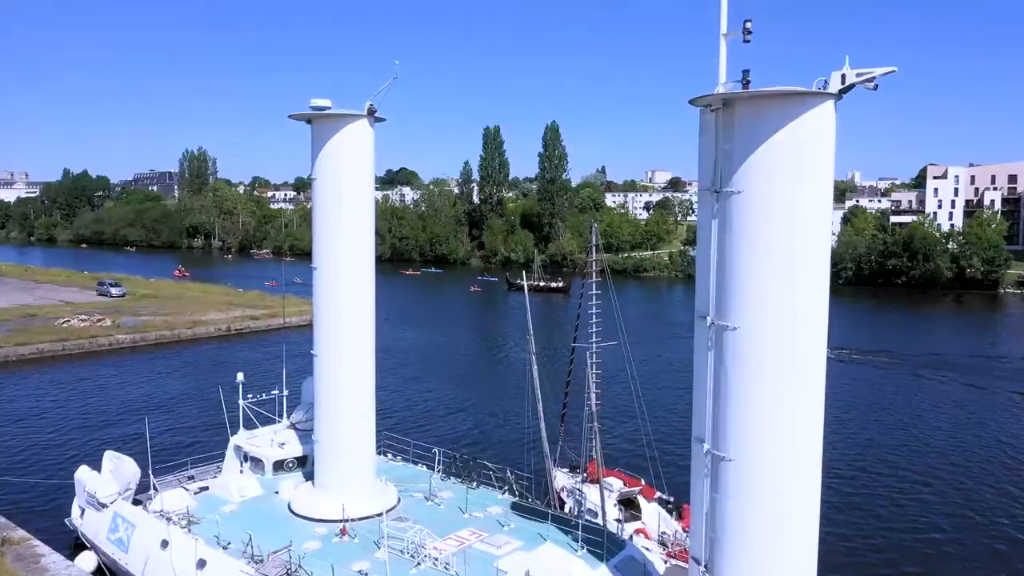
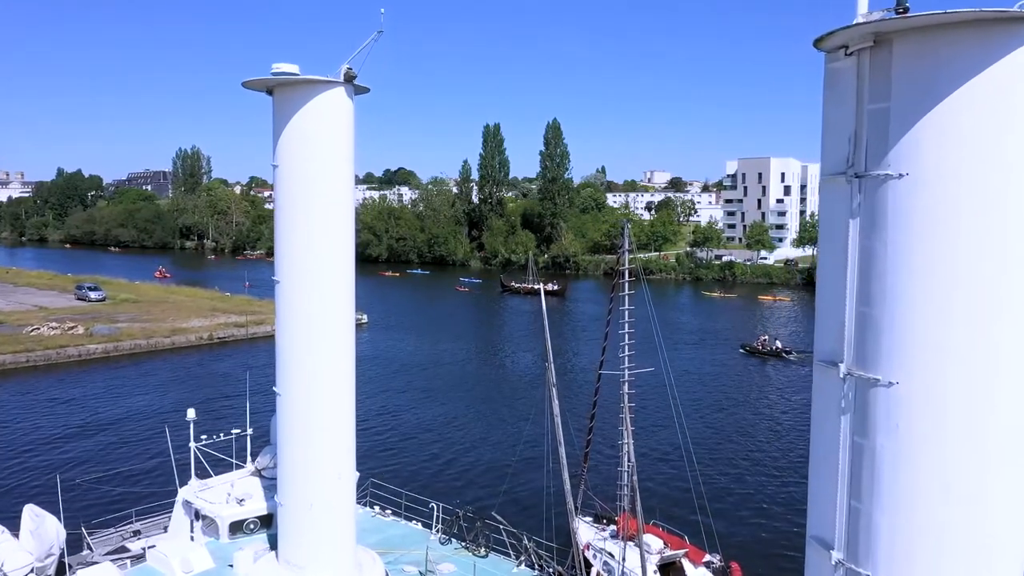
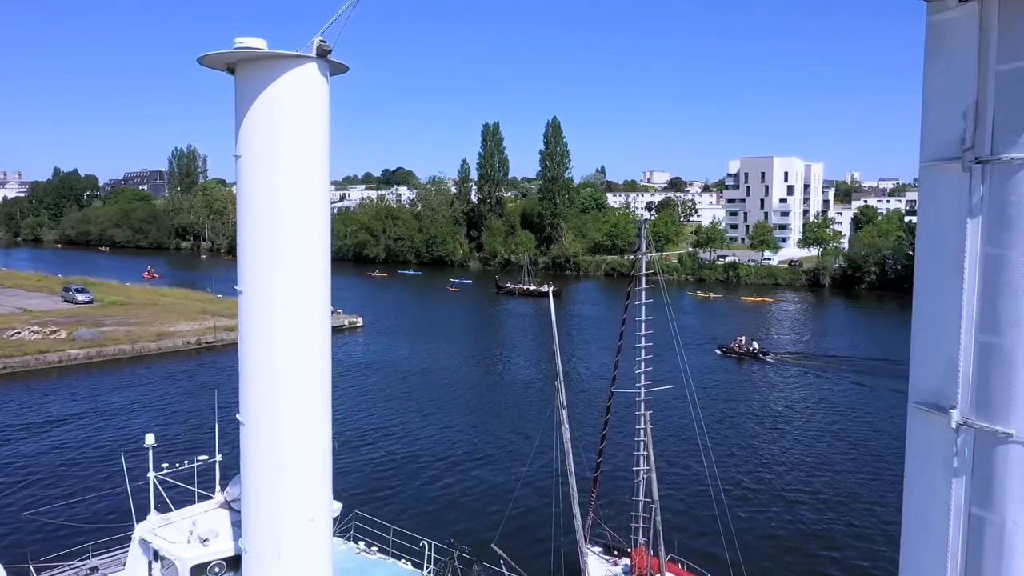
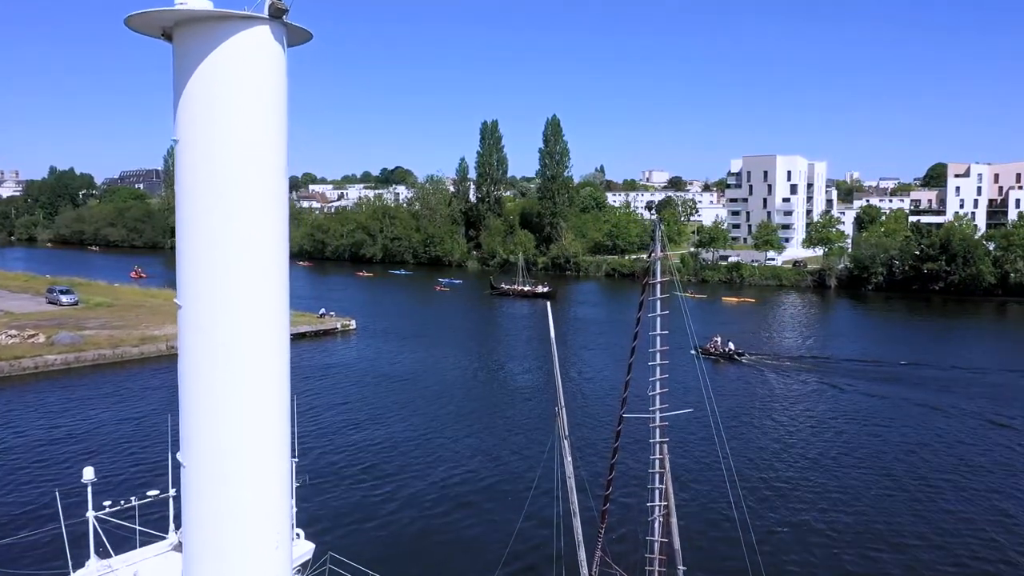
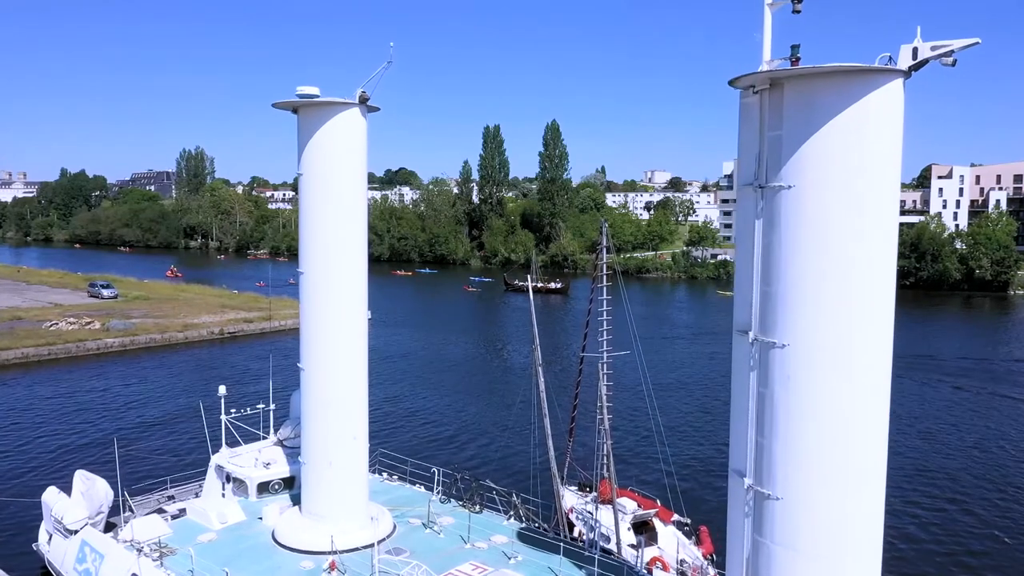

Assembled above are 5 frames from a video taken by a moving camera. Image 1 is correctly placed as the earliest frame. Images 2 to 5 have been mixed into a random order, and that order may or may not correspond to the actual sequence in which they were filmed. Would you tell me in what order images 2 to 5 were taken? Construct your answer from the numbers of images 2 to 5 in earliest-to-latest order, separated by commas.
5, 2, 3, 4
